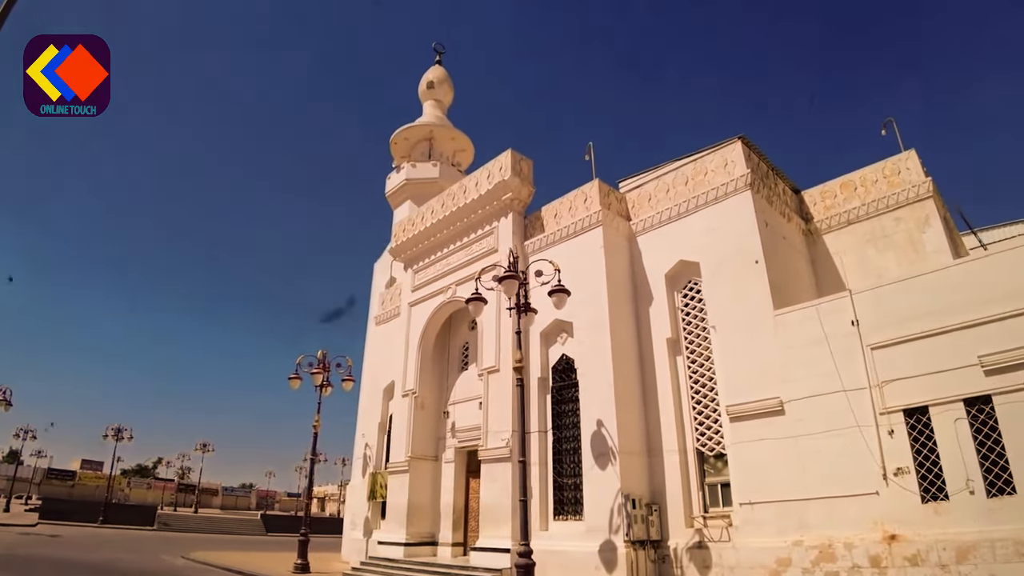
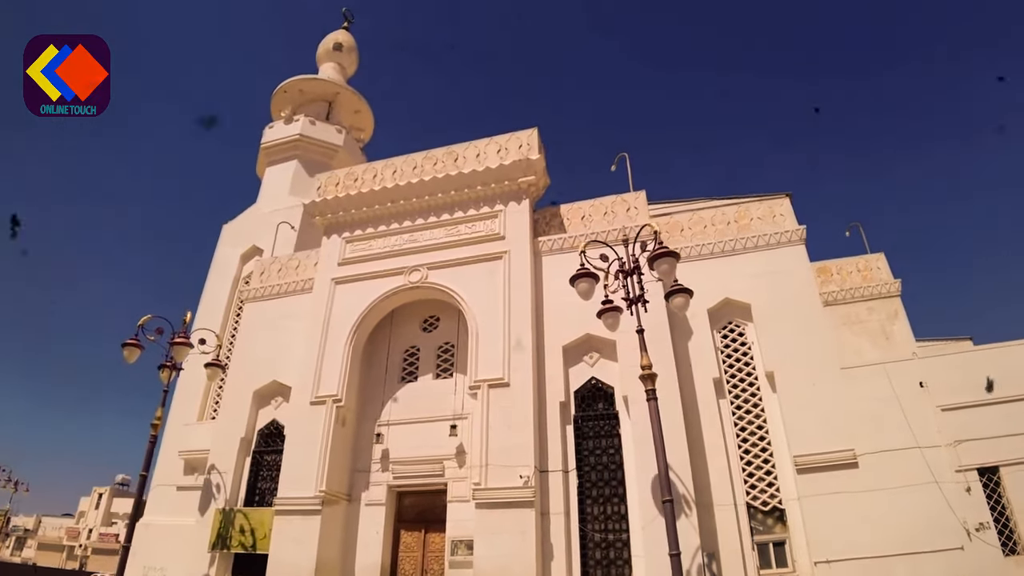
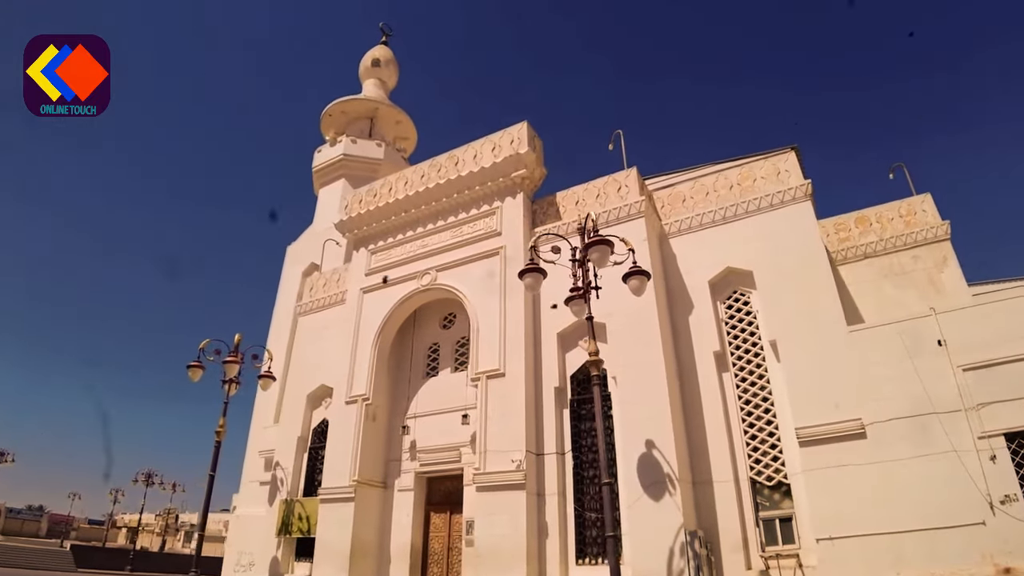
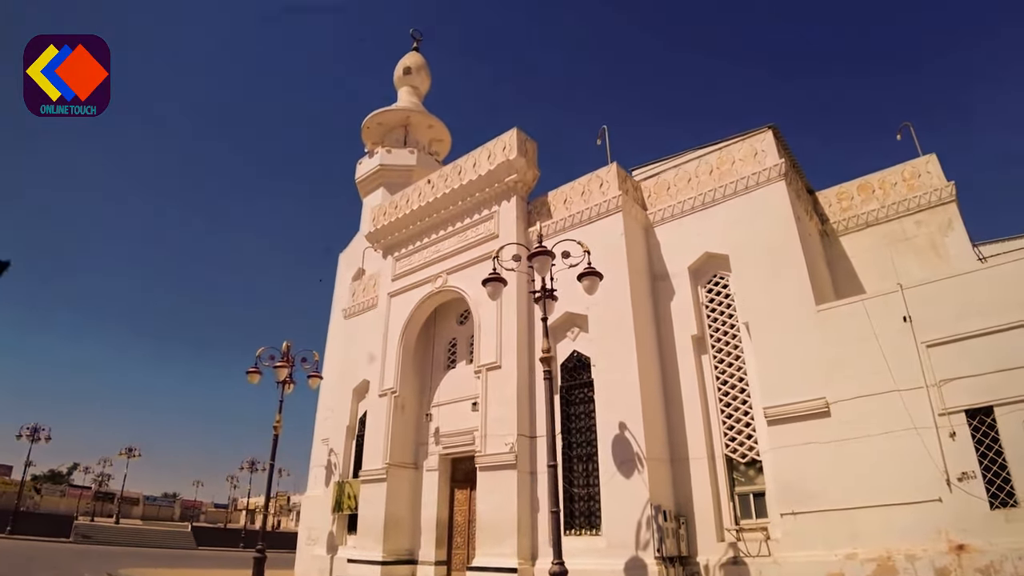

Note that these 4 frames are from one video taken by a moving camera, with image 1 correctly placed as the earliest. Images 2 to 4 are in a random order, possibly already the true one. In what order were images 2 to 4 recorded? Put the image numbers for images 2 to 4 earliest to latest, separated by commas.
4, 3, 2
